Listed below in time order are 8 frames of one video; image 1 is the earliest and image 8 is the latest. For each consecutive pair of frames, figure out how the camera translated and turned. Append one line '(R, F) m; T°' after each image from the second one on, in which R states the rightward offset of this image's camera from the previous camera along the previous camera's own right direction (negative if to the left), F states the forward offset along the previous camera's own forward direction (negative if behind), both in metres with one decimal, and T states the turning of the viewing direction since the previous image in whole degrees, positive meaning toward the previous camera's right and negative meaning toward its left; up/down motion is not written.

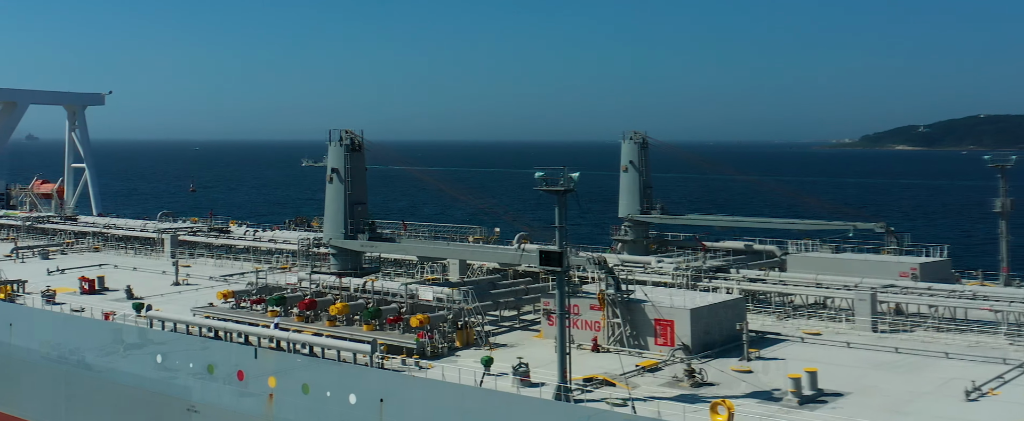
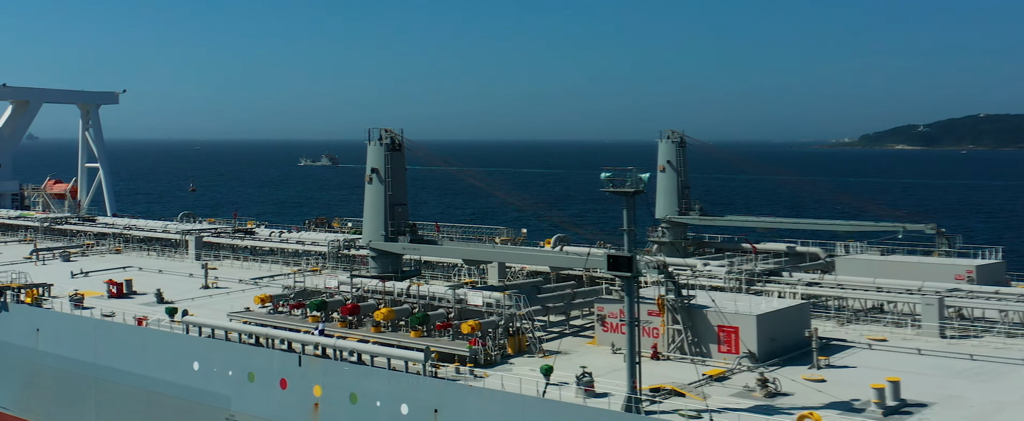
(-1.2, +1.0) m; 0°
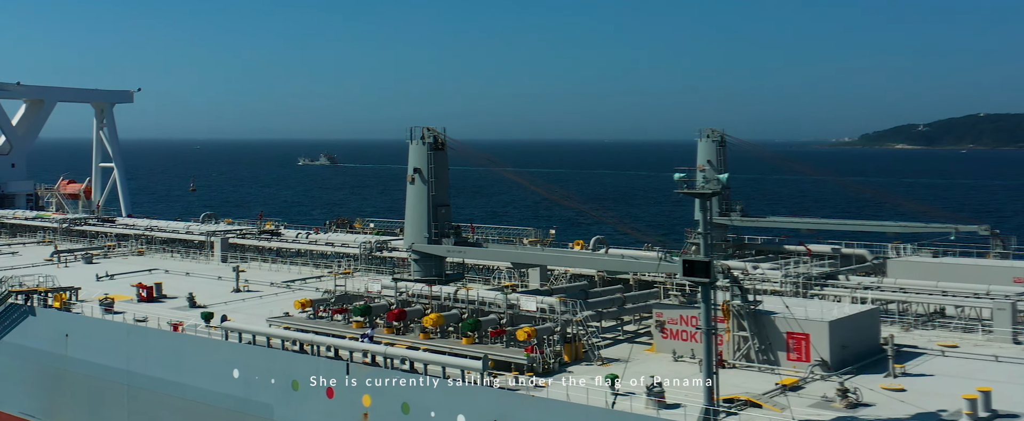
(-1.2, +1.0) m; 0°
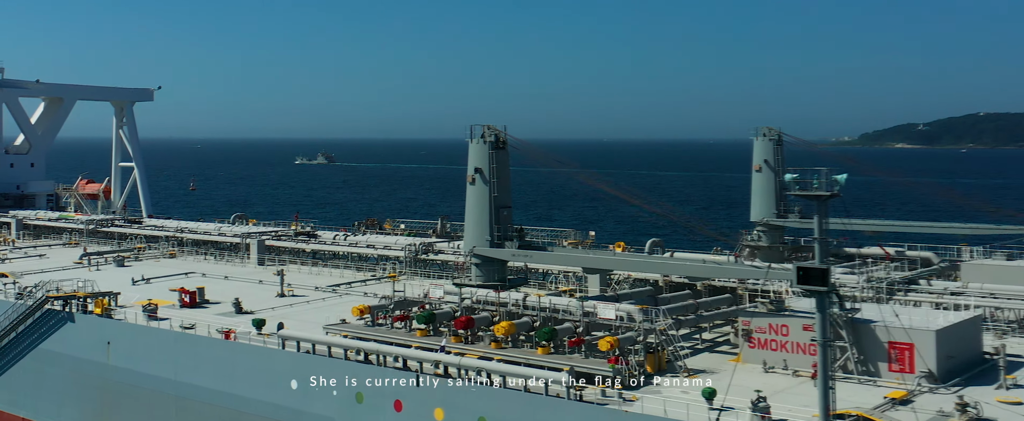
(-1.5, +1.3) m; 0°
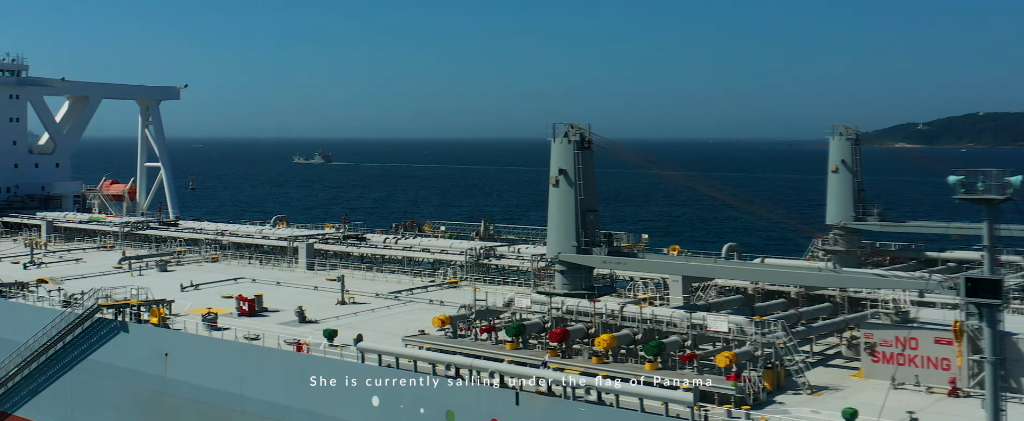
(-1.9, +1.7) m; 0°
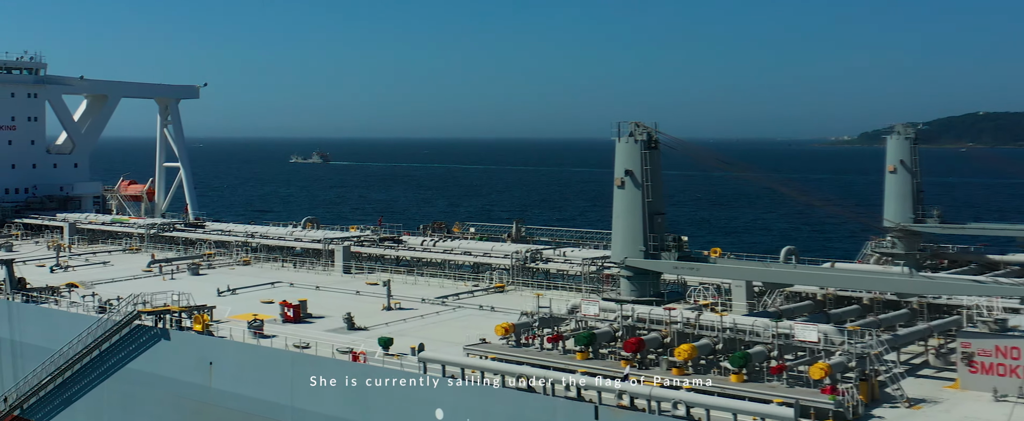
(-1.3, +1.2) m; 0°
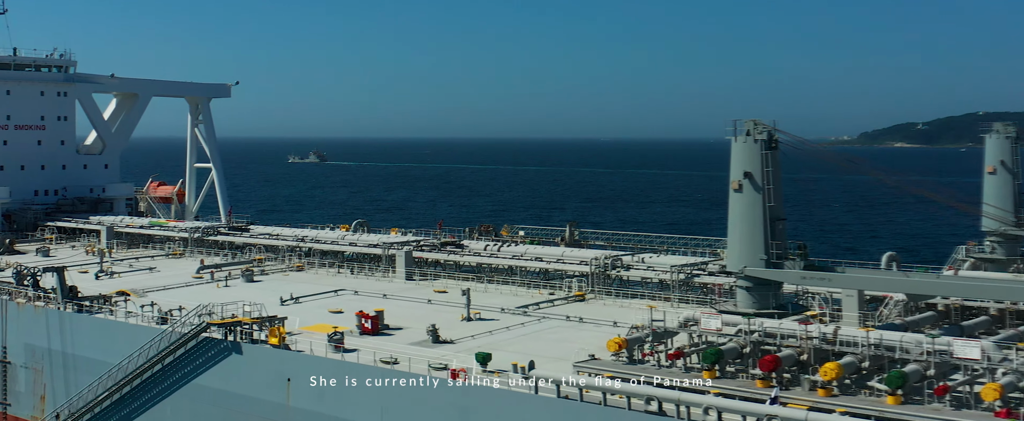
(-2.1, +1.9) m; 0°
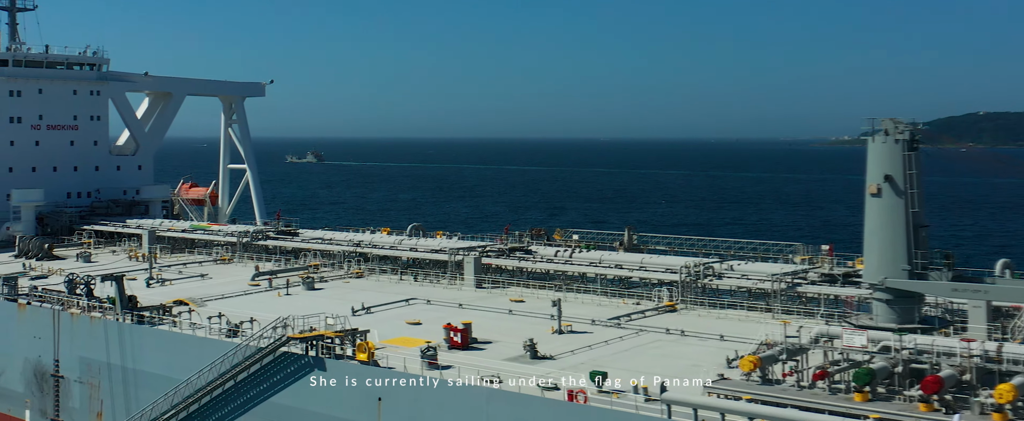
(-2.1, +1.8) m; 0°
